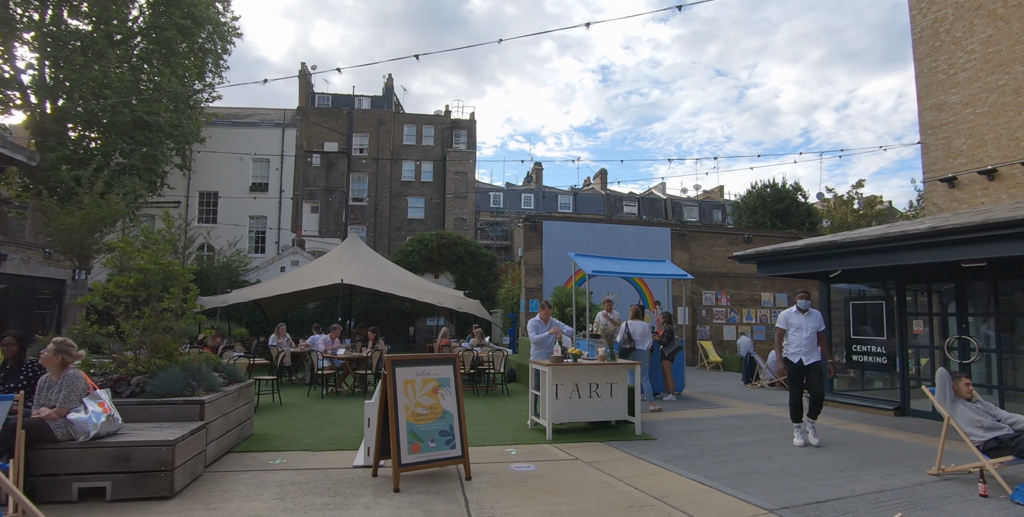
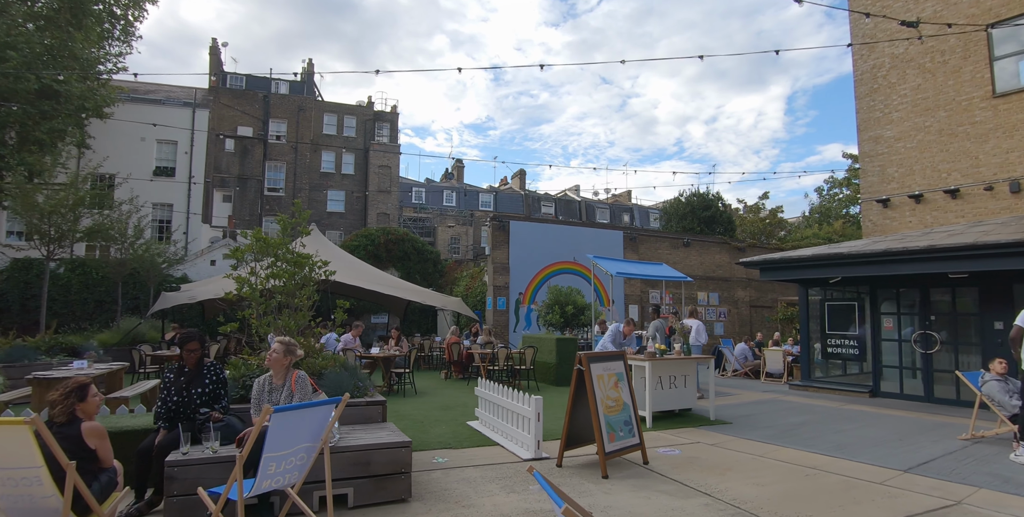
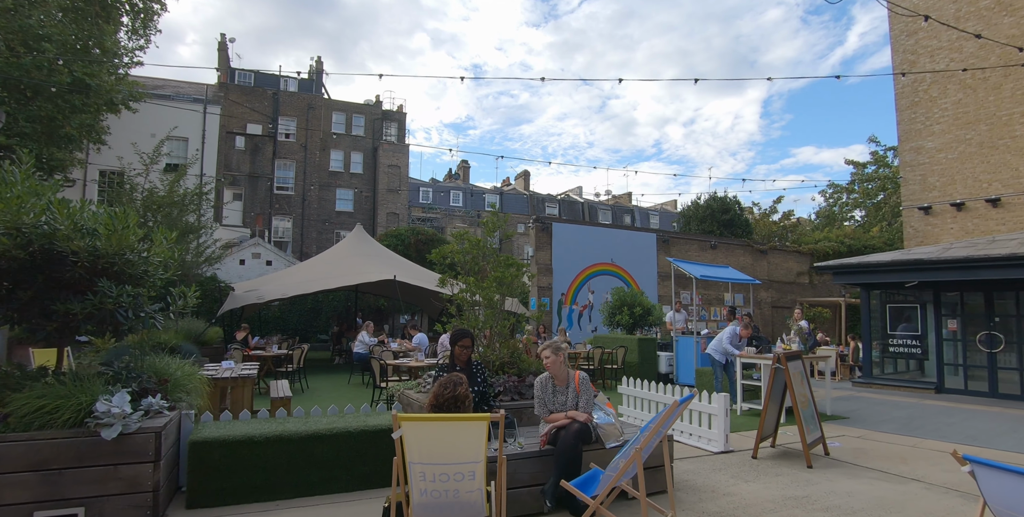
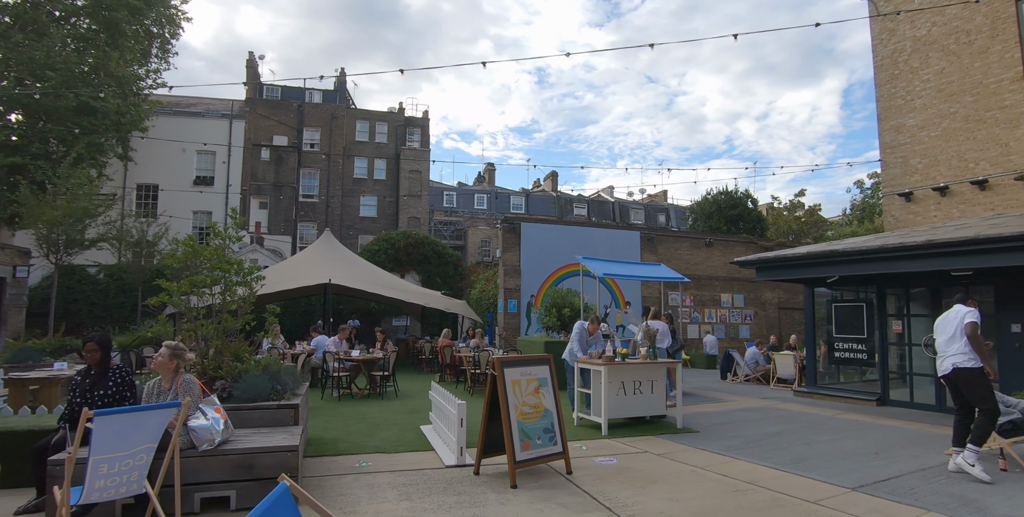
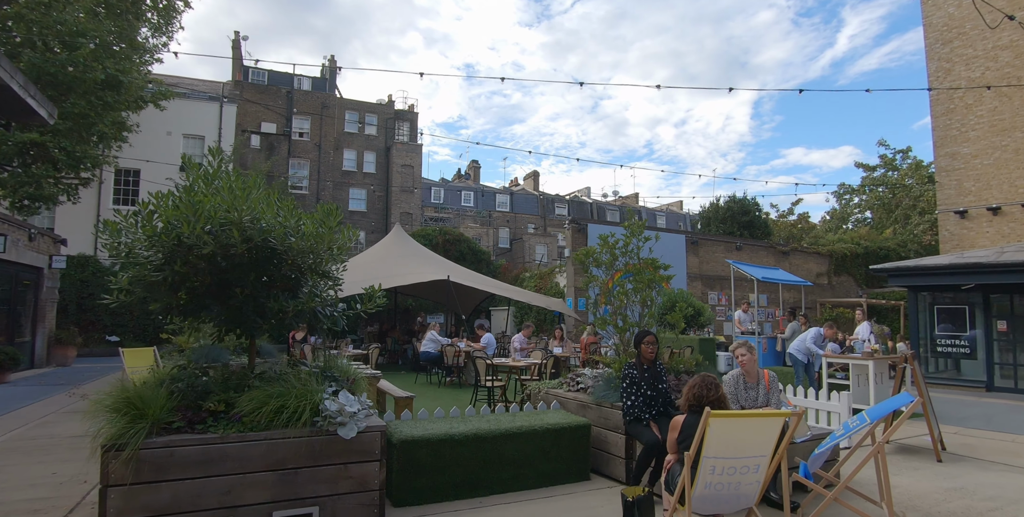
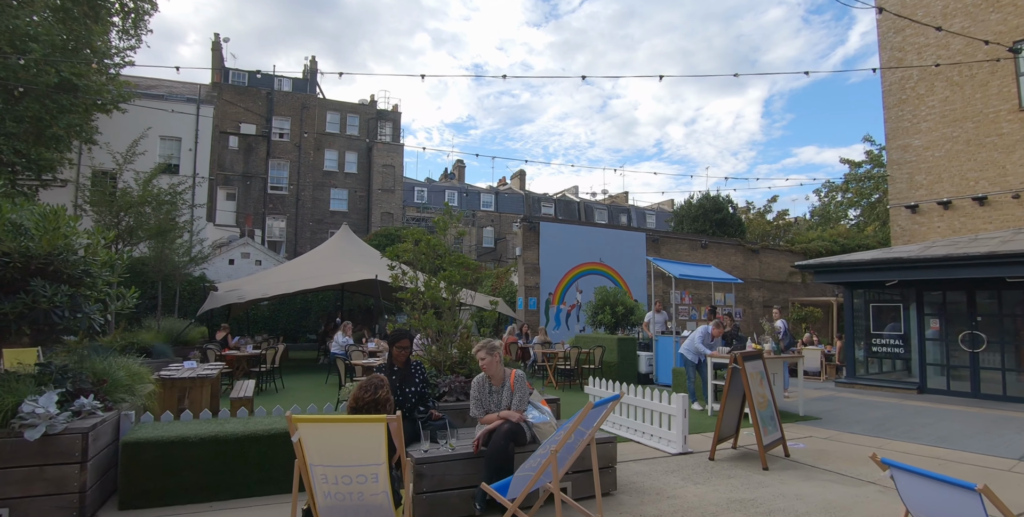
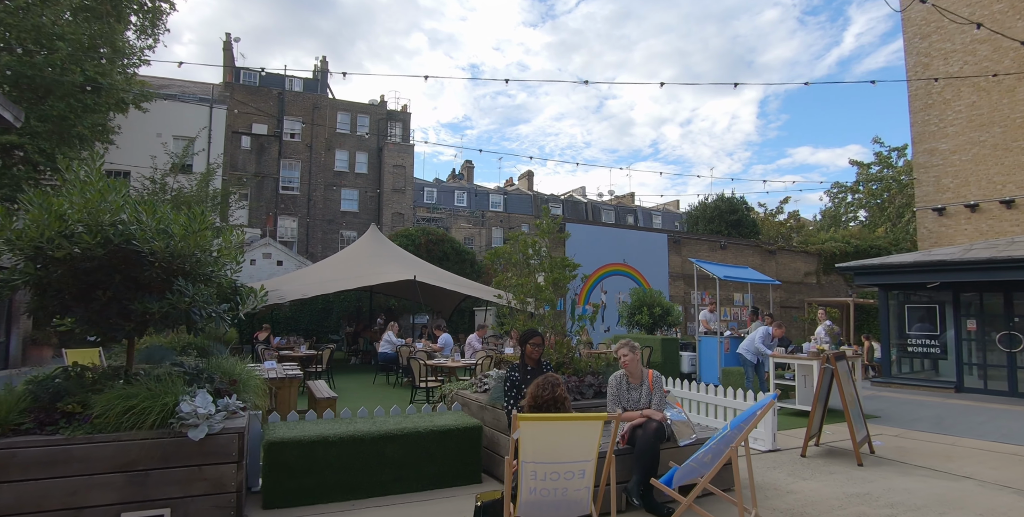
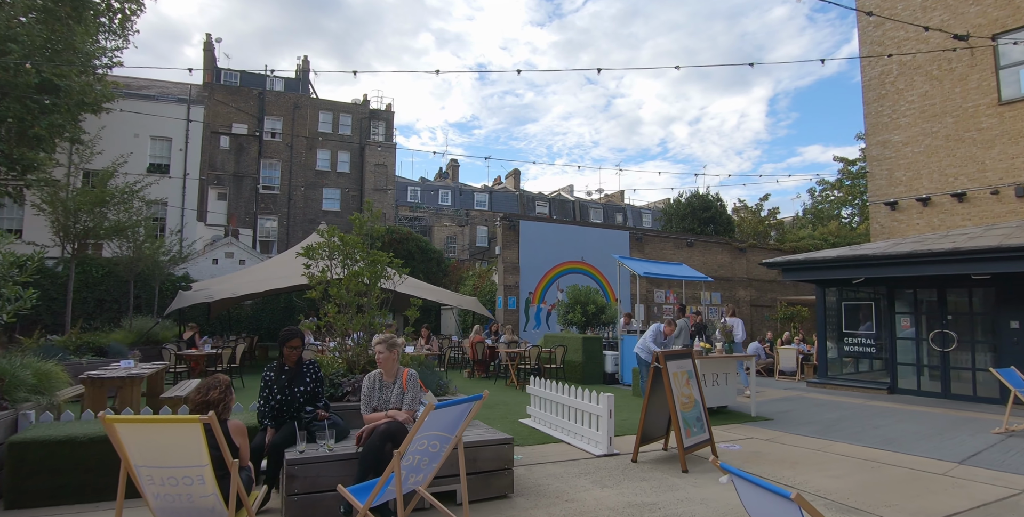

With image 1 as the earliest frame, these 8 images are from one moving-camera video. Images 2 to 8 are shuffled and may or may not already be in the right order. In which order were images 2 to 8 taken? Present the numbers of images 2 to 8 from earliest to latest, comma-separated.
4, 2, 8, 6, 3, 7, 5
